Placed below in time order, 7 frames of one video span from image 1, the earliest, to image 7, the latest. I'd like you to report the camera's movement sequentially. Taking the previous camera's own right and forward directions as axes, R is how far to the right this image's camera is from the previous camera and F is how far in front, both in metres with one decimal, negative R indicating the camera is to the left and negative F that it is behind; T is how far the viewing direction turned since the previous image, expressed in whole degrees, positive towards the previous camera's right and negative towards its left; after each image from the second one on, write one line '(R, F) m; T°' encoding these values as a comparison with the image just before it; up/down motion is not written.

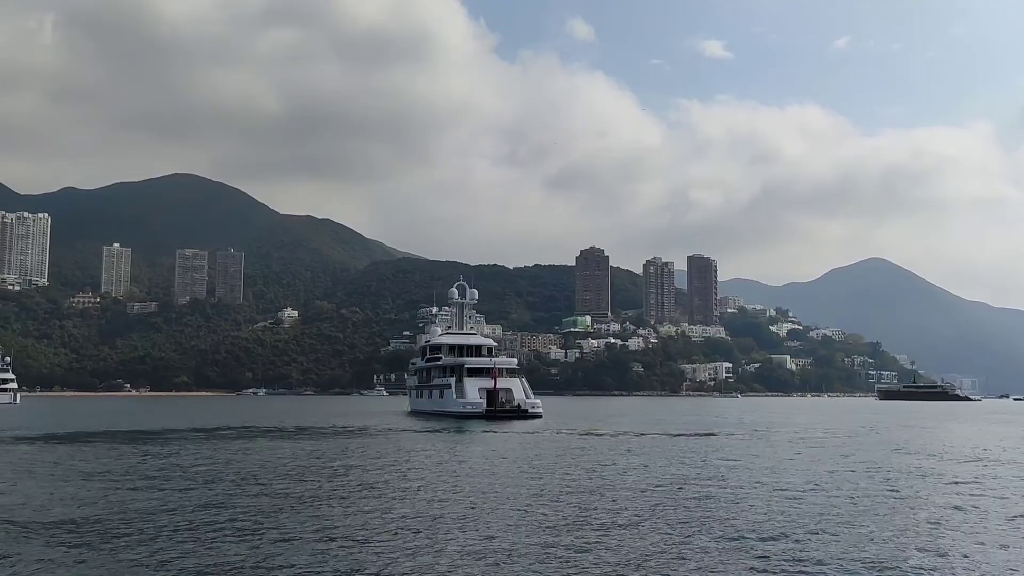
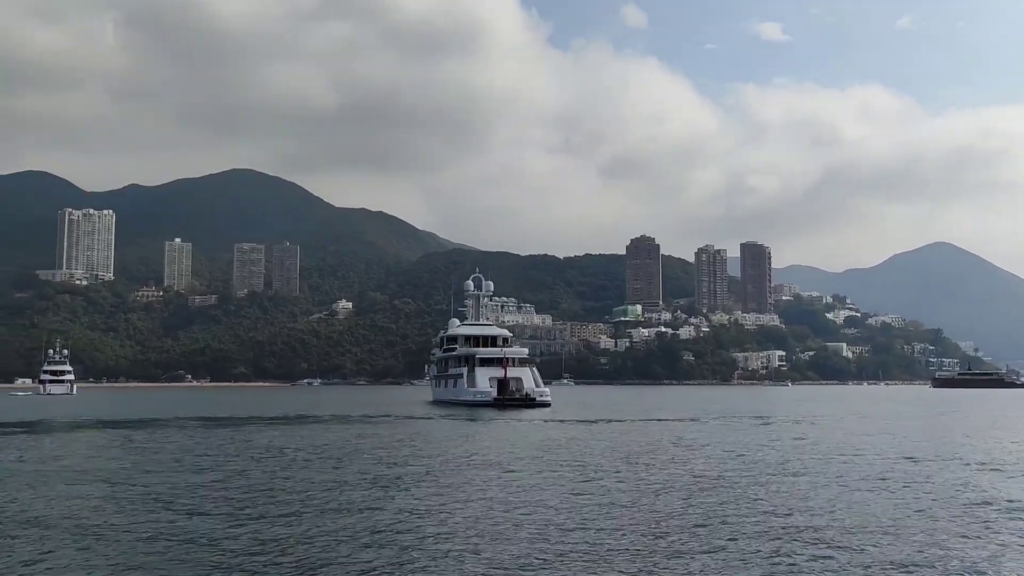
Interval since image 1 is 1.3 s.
(+1.4, -0.8) m; -4°
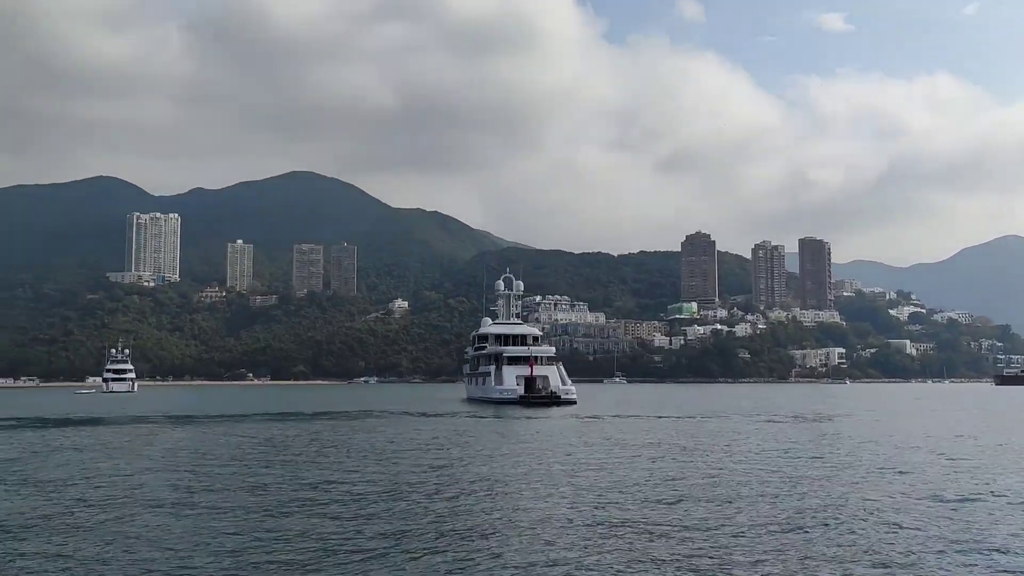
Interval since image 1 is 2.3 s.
(+1.0, -0.6) m; -4°
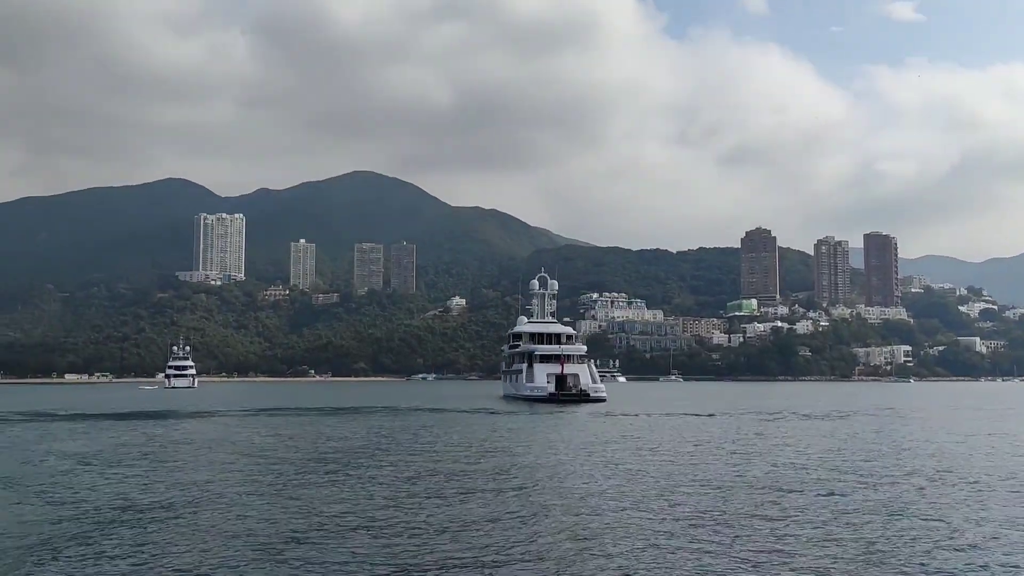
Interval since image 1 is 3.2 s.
(+1.0, -0.5) m; -4°
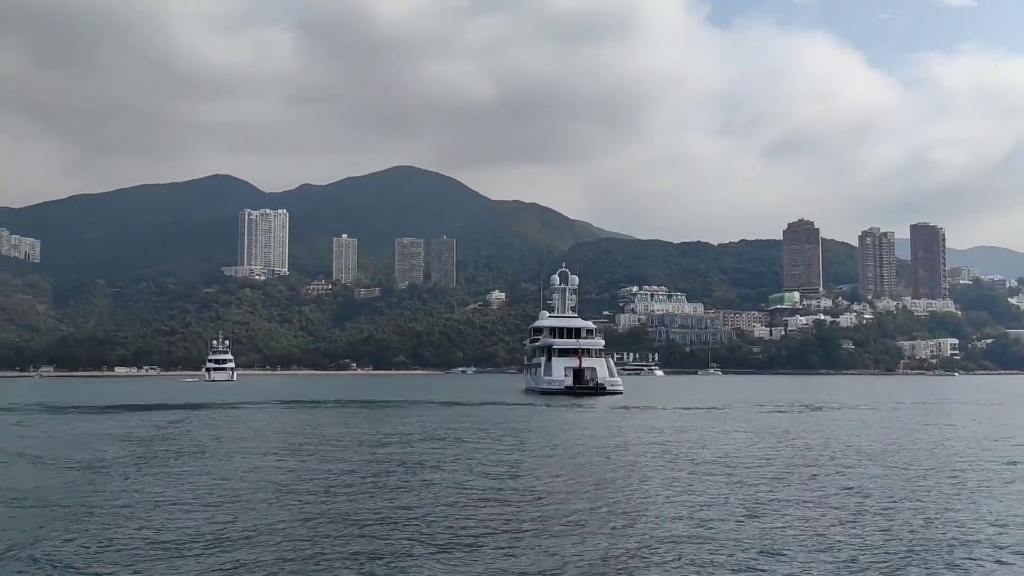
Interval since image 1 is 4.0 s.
(+0.8, -0.4) m; -3°
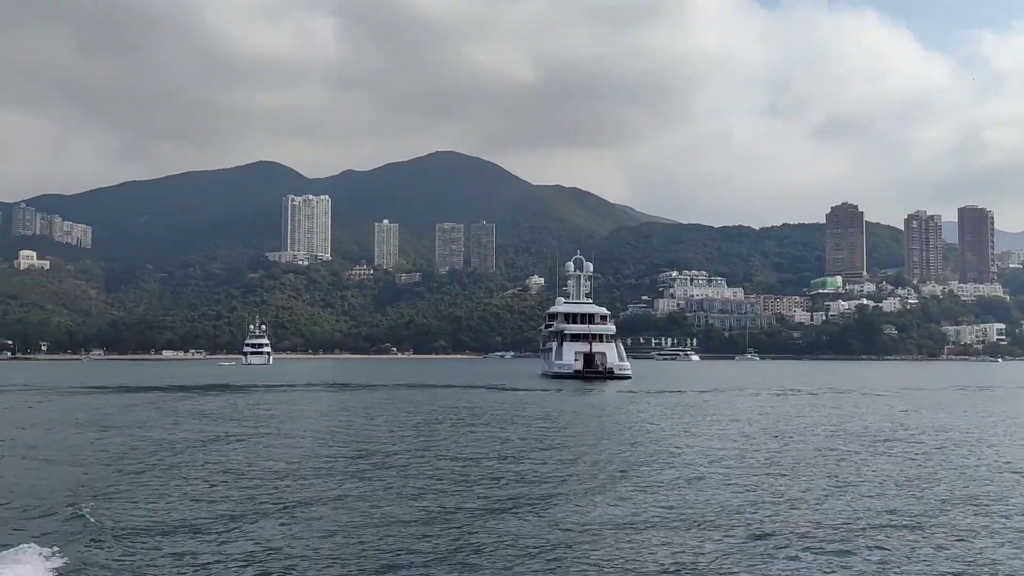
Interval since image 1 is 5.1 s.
(+1.0, -0.8) m; -3°
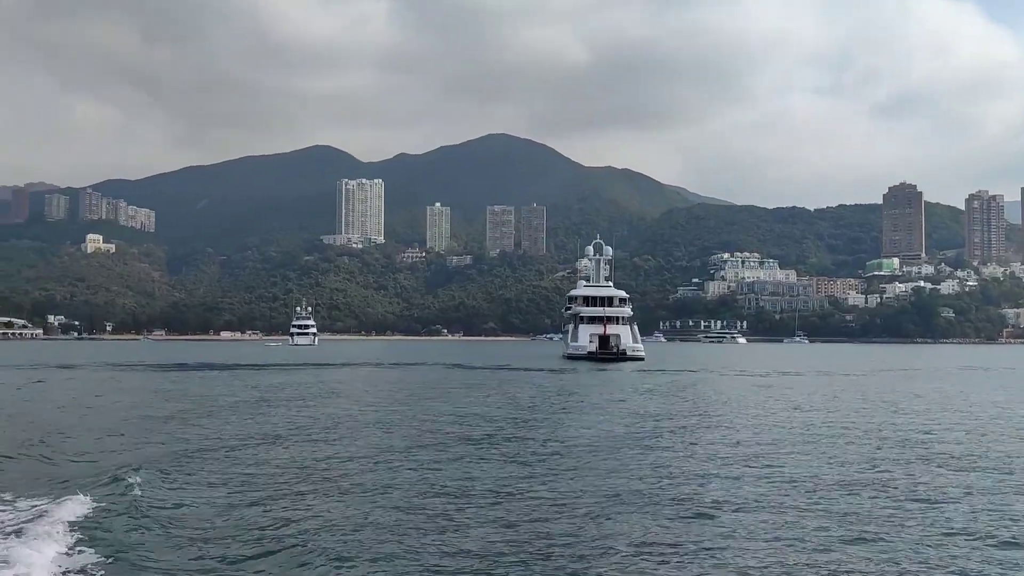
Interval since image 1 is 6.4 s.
(+1.3, -0.9) m; -4°
